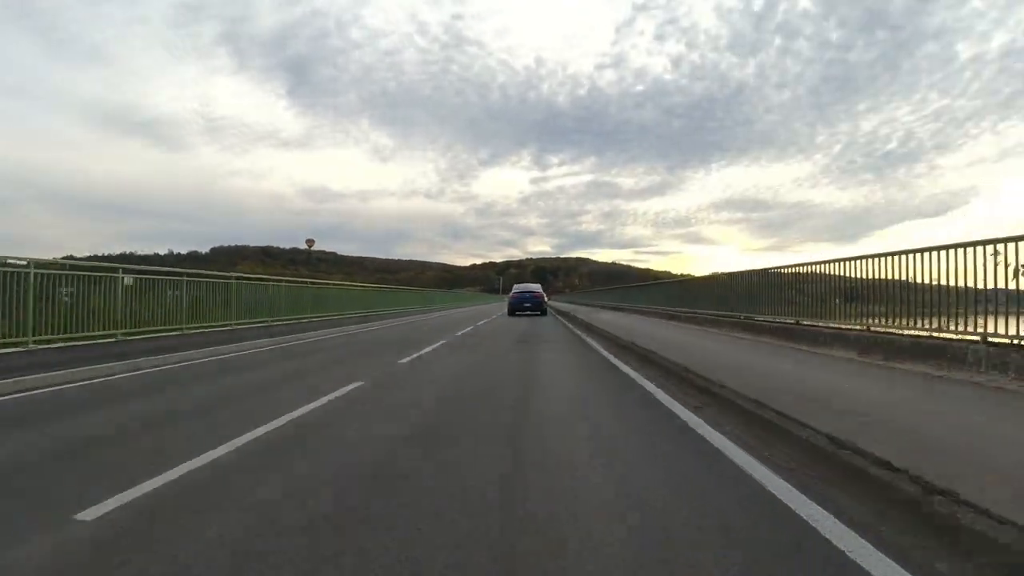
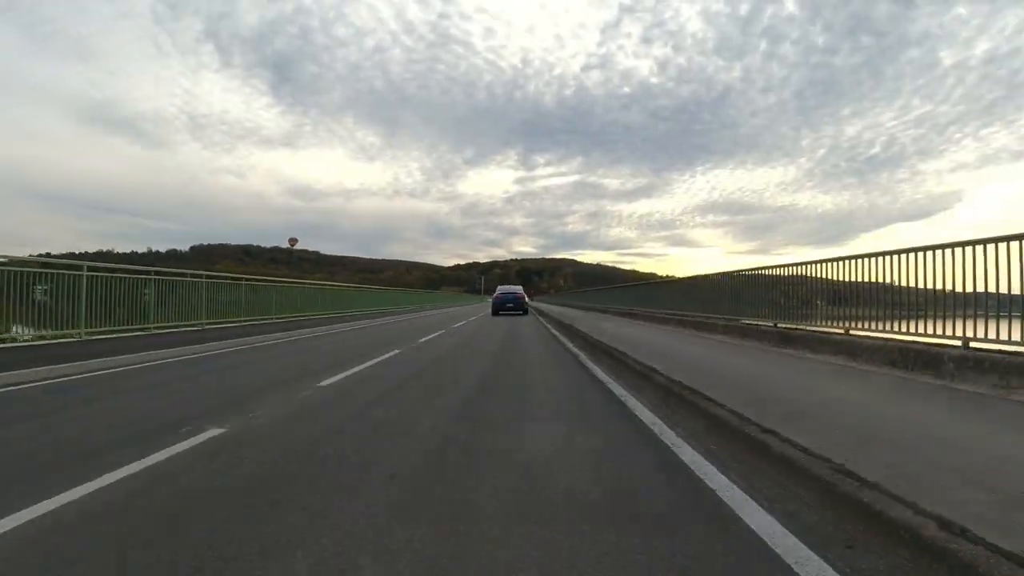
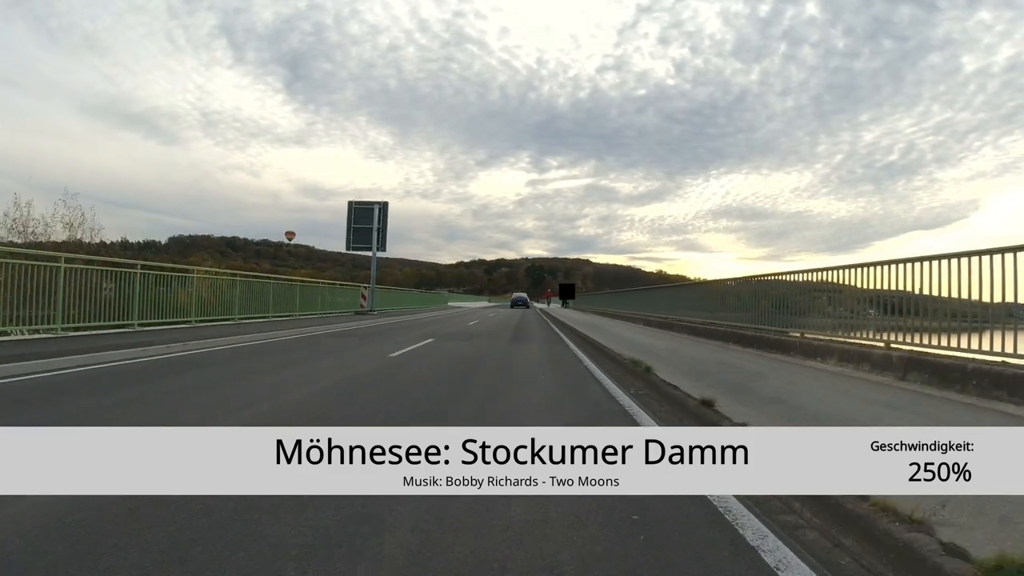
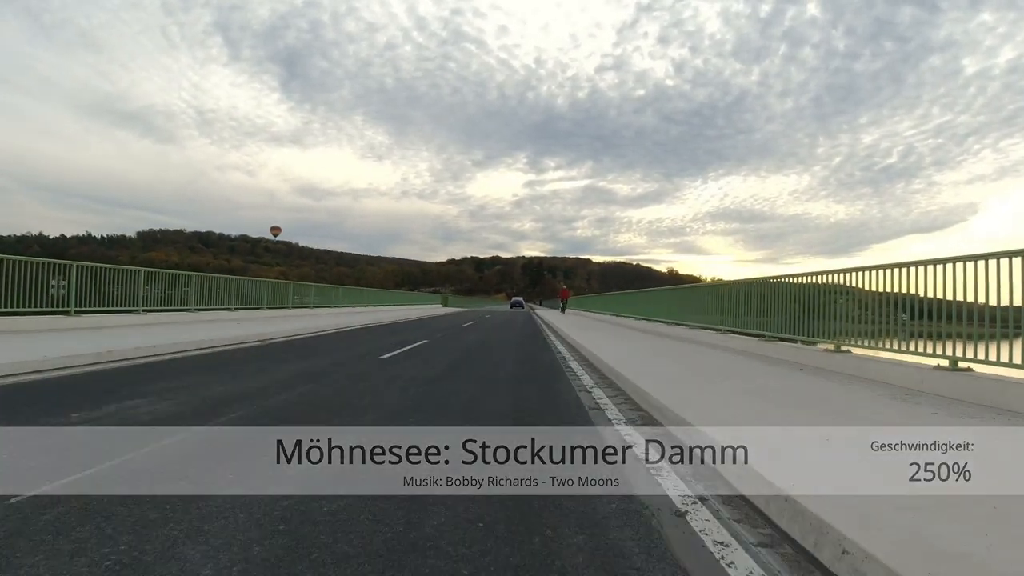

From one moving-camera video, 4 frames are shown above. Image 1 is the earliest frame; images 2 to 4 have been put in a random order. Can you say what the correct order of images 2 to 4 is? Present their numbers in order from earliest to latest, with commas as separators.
2, 3, 4
